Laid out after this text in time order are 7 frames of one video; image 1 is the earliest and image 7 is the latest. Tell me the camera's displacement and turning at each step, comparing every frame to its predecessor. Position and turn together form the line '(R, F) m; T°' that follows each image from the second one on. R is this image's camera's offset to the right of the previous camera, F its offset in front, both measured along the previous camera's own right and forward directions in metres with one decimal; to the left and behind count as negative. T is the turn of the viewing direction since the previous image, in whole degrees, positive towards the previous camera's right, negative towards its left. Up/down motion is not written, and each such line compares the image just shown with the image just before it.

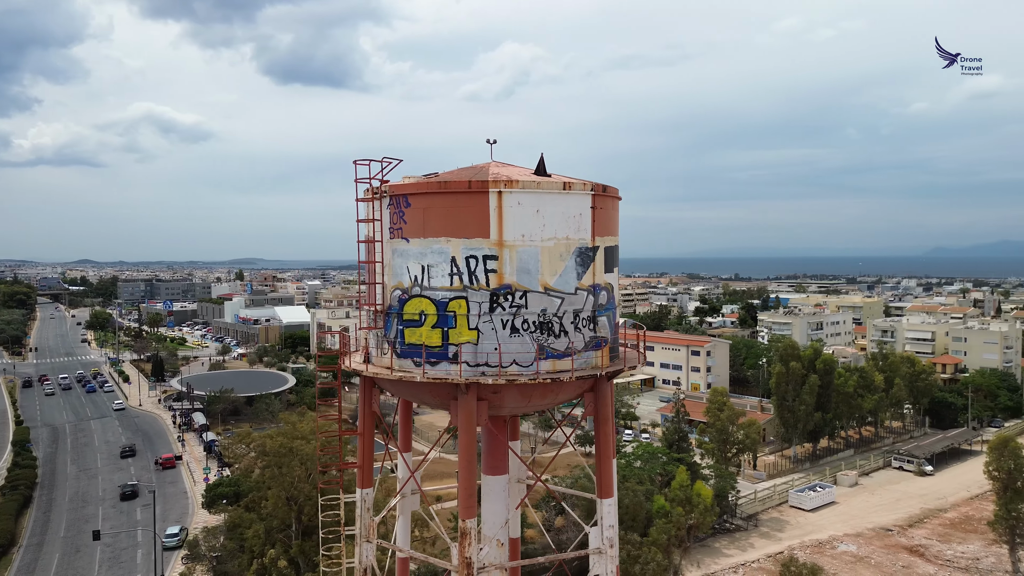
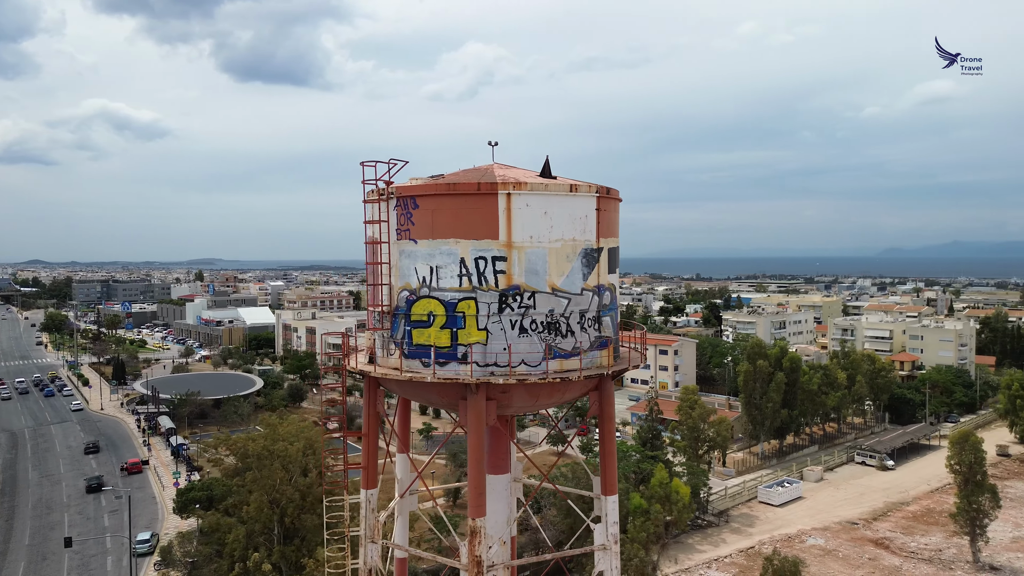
(-0.4, -0.1) m; +3°
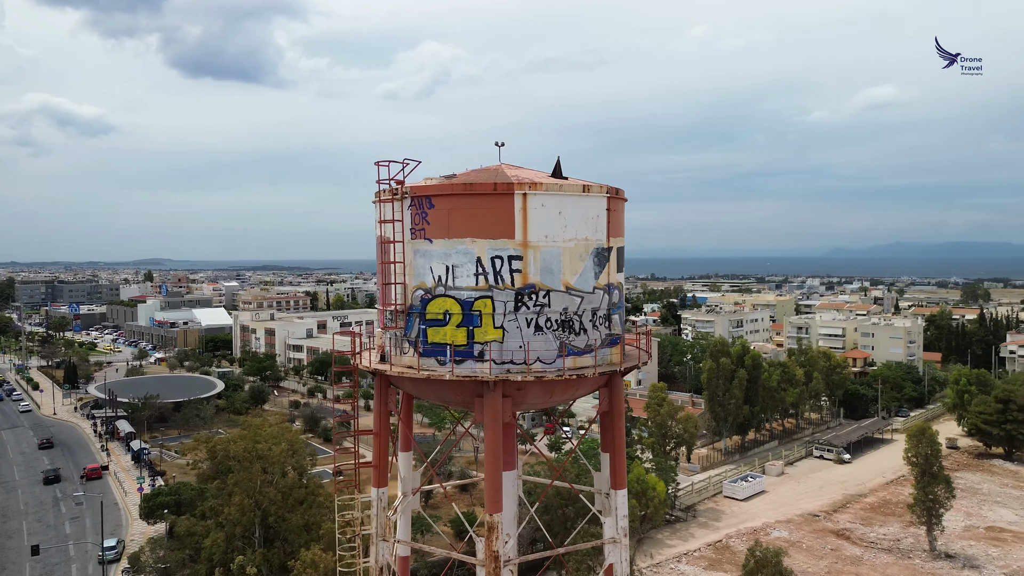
(-0.6, -0.1) m; +3°
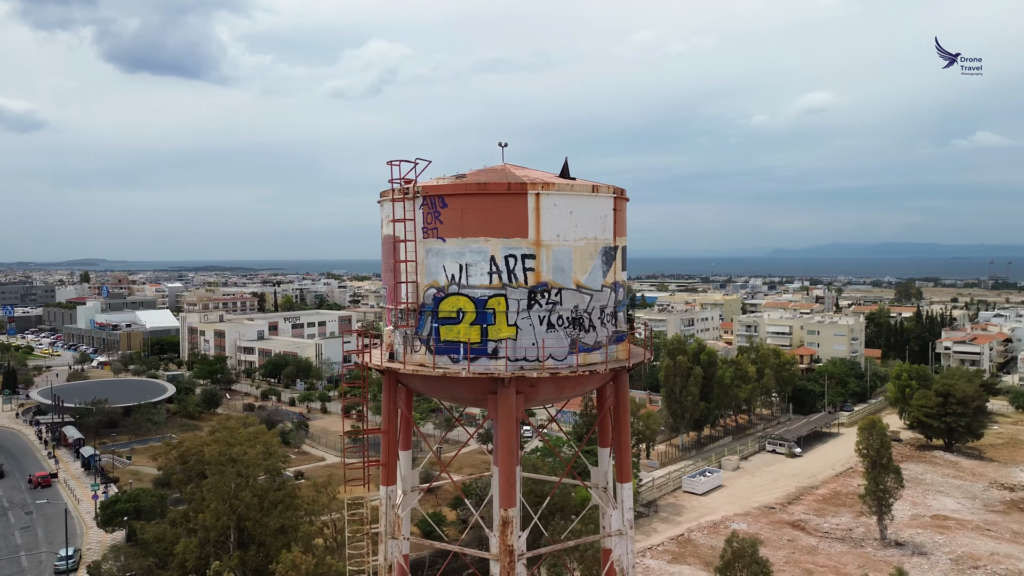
(-0.6, -0.1) m; +4°
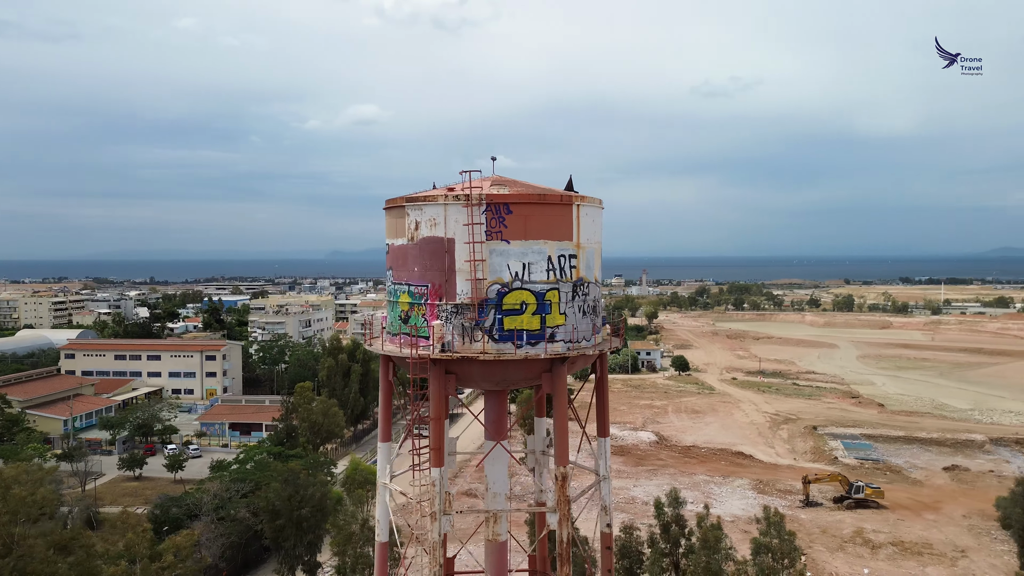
(-5.3, +0.3) m; +33°
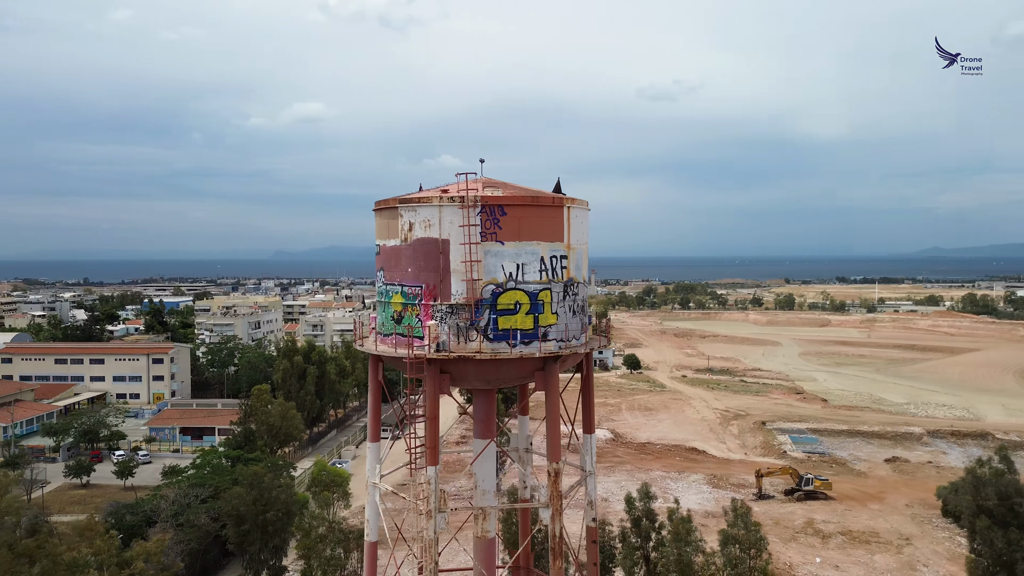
(-0.5, -0.1) m; +4°
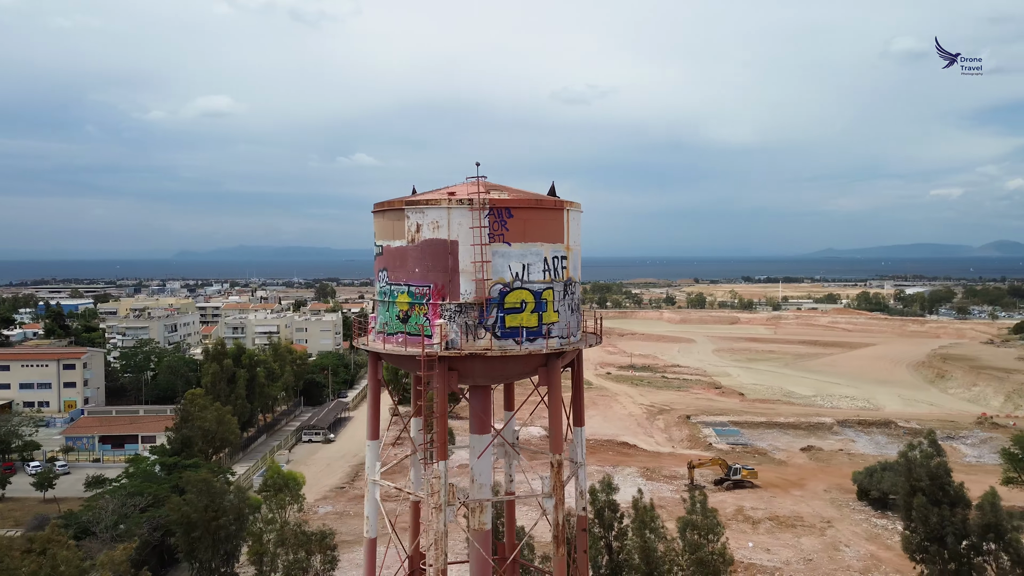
(-1.1, -0.3) m; +6°
